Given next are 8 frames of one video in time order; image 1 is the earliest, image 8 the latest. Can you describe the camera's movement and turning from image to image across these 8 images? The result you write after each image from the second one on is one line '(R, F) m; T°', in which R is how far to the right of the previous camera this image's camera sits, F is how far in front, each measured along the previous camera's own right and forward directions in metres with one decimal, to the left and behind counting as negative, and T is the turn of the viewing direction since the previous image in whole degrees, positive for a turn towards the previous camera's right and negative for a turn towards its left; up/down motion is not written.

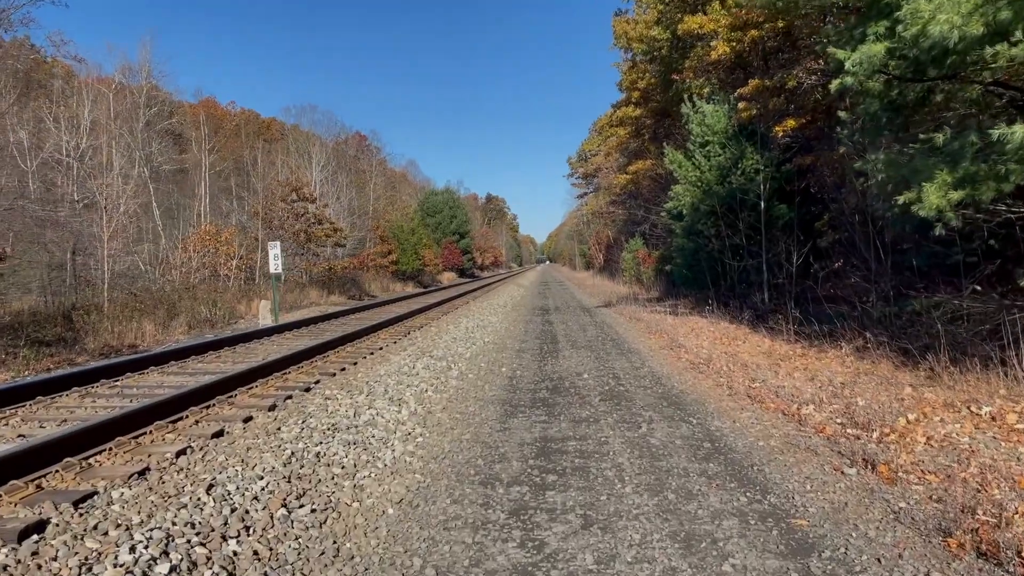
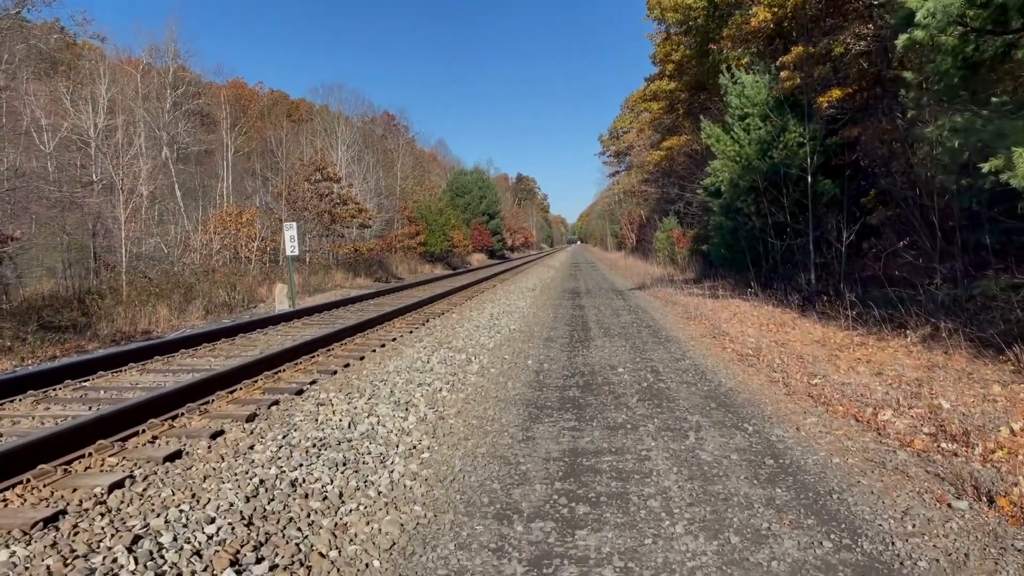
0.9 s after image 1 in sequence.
(+0.1, +1.1) m; -2°
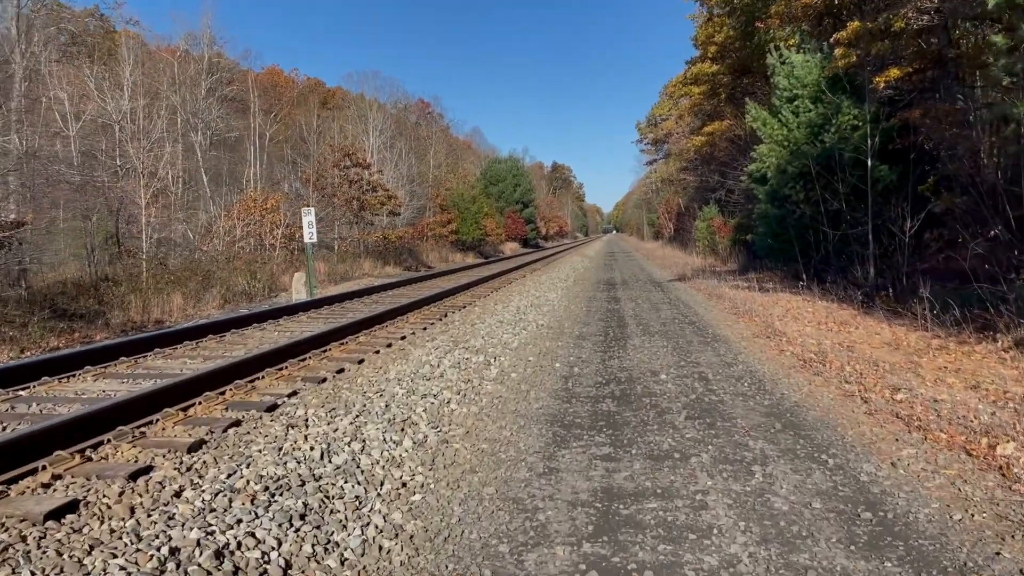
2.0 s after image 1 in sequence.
(+0.1, +1.2) m; -2°
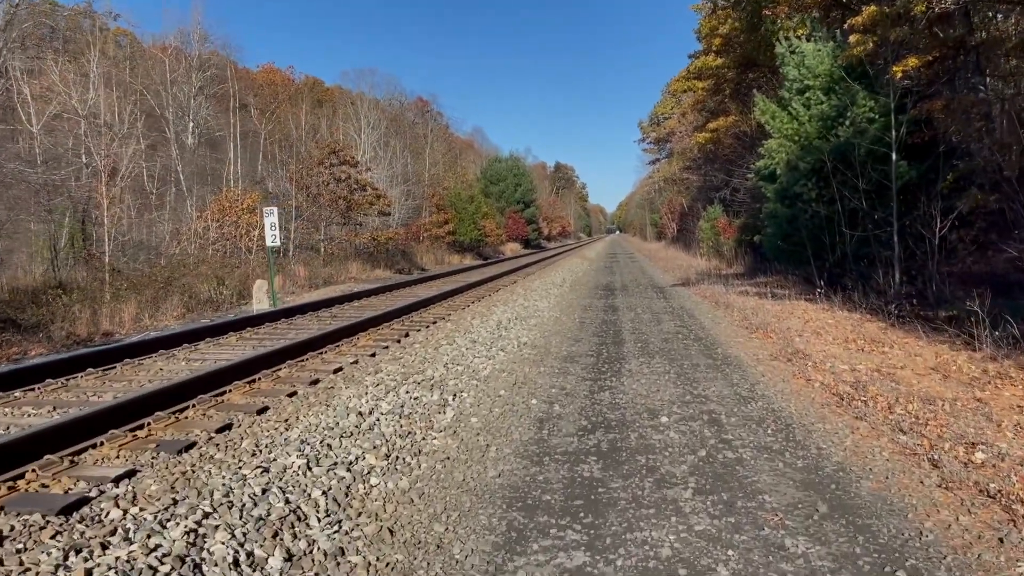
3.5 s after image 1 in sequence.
(+0.3, +1.7) m; 0°
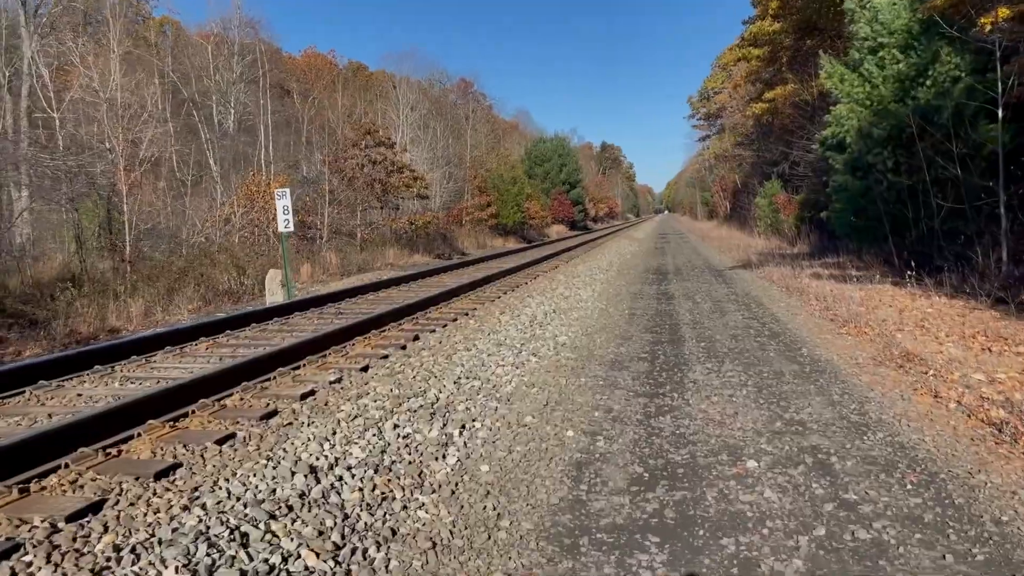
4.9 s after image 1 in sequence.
(+0.1, +1.8) m; -3°
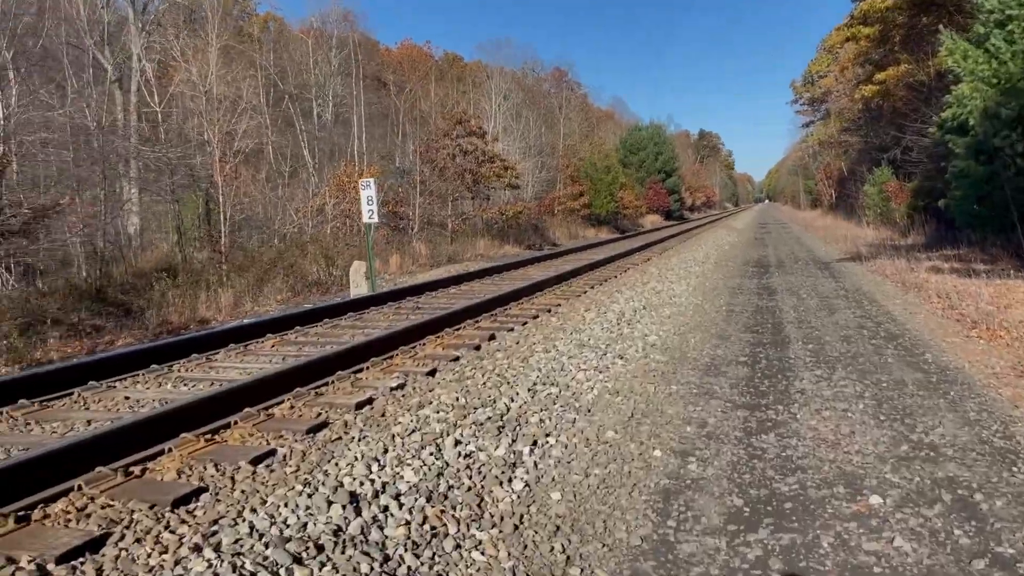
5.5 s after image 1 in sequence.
(+0.1, +0.6) m; -6°
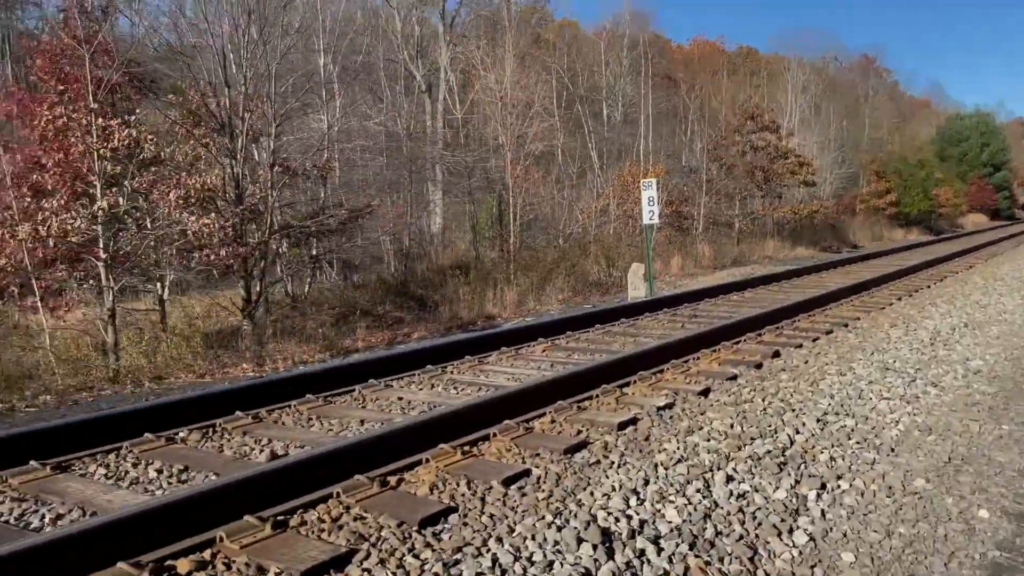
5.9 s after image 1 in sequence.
(0.0, +0.4) m; -19°
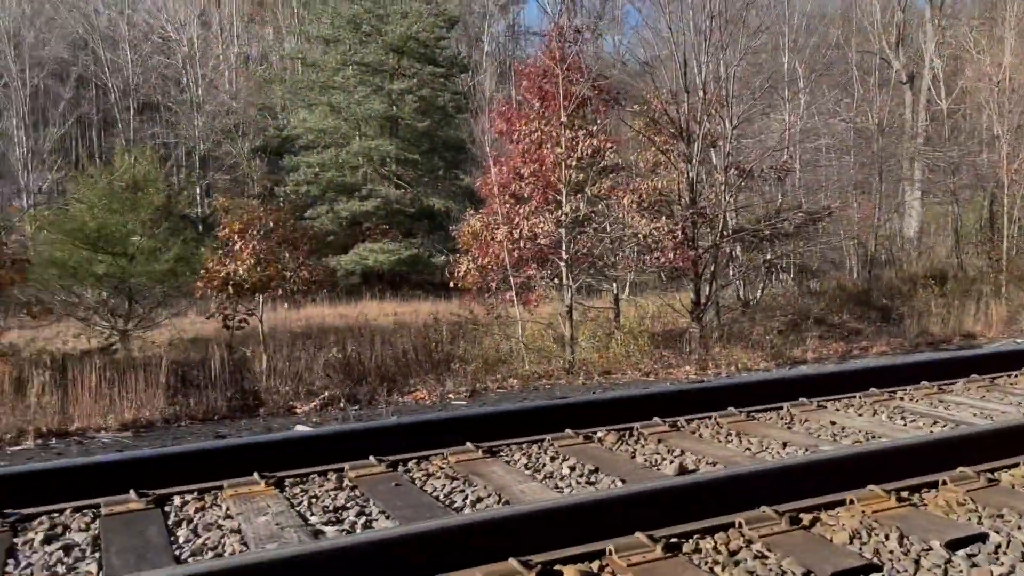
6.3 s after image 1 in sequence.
(+0.1, +0.3) m; -30°
